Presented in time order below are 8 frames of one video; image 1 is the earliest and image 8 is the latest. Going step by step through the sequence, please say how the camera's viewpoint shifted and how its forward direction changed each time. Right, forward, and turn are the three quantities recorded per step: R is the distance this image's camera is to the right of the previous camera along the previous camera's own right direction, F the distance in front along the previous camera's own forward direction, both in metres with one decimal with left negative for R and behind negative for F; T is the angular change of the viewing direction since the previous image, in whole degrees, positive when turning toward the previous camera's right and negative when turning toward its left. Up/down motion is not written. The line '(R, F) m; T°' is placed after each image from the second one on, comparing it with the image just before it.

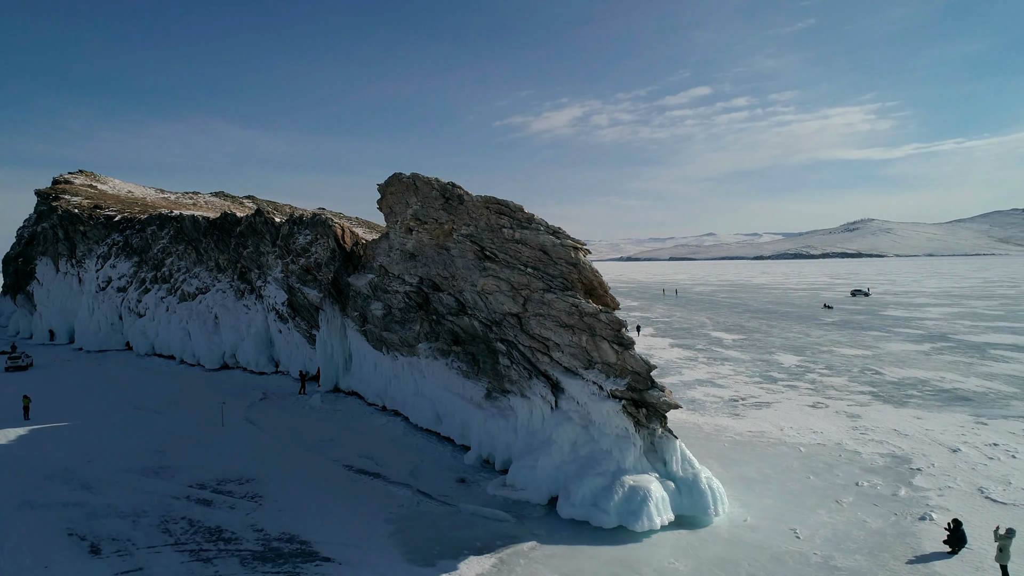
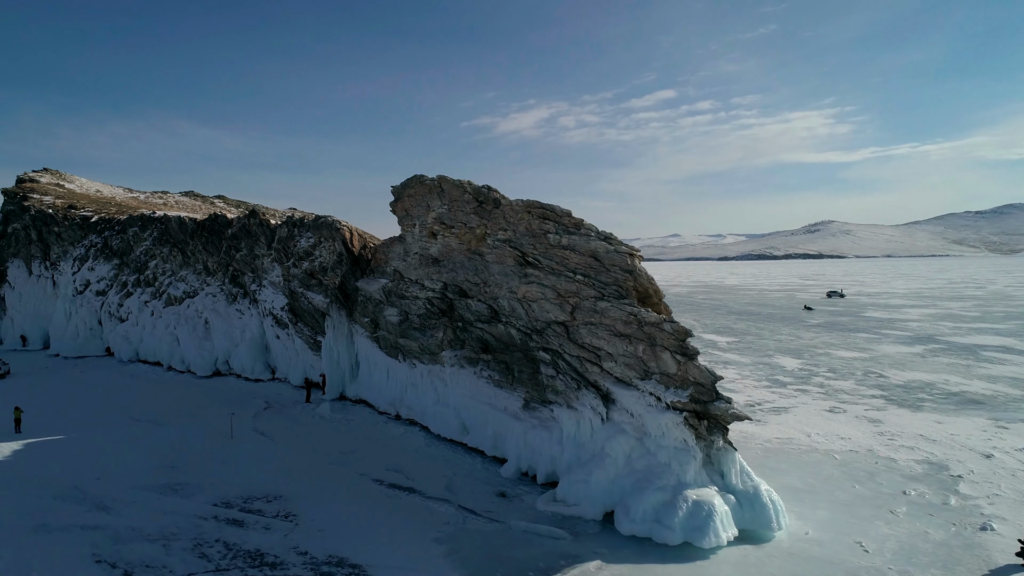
(-1.4, +0.5) m; +3°
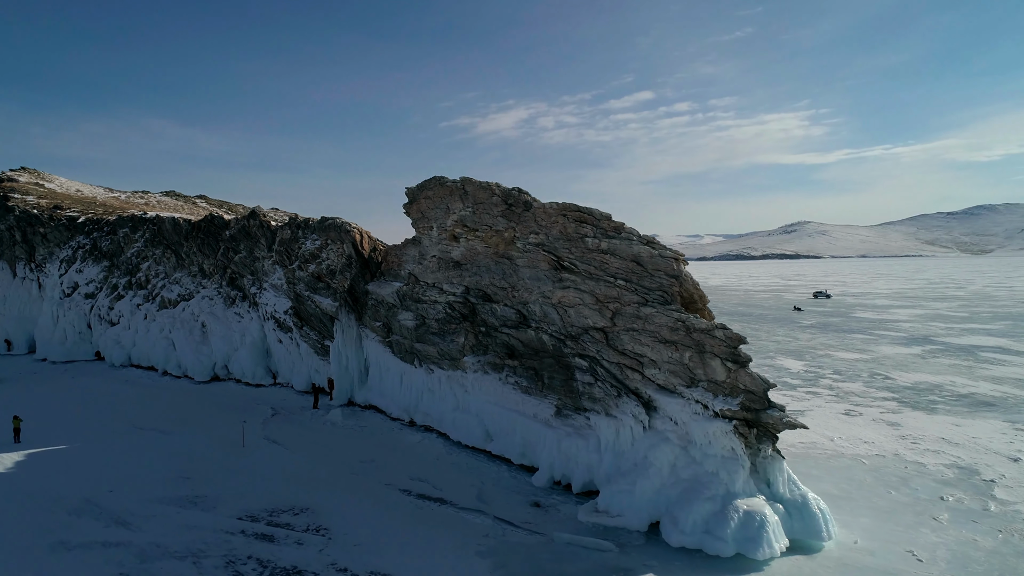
(-1.0, +0.3) m; +2°
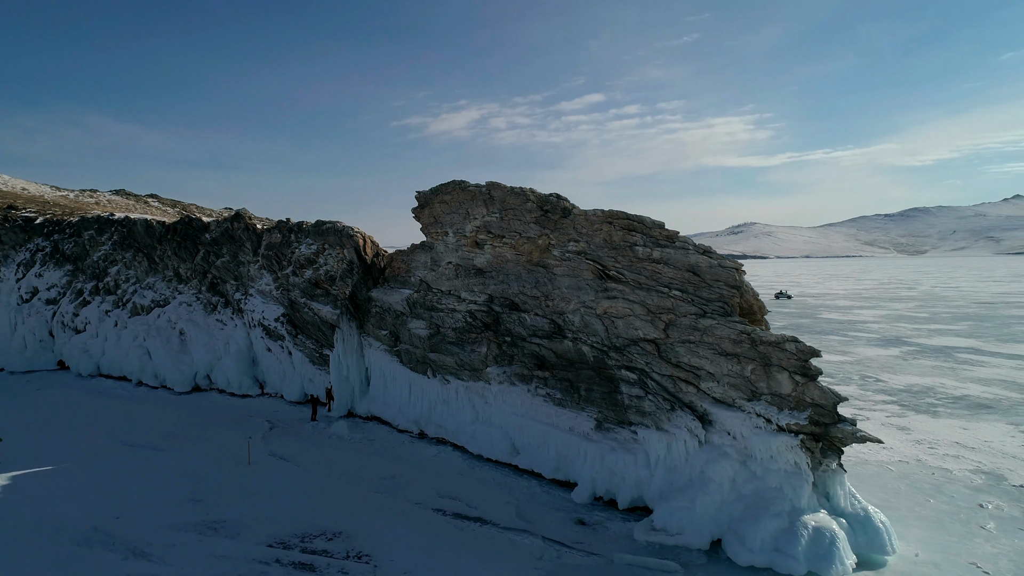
(-1.6, +0.6) m; +4°
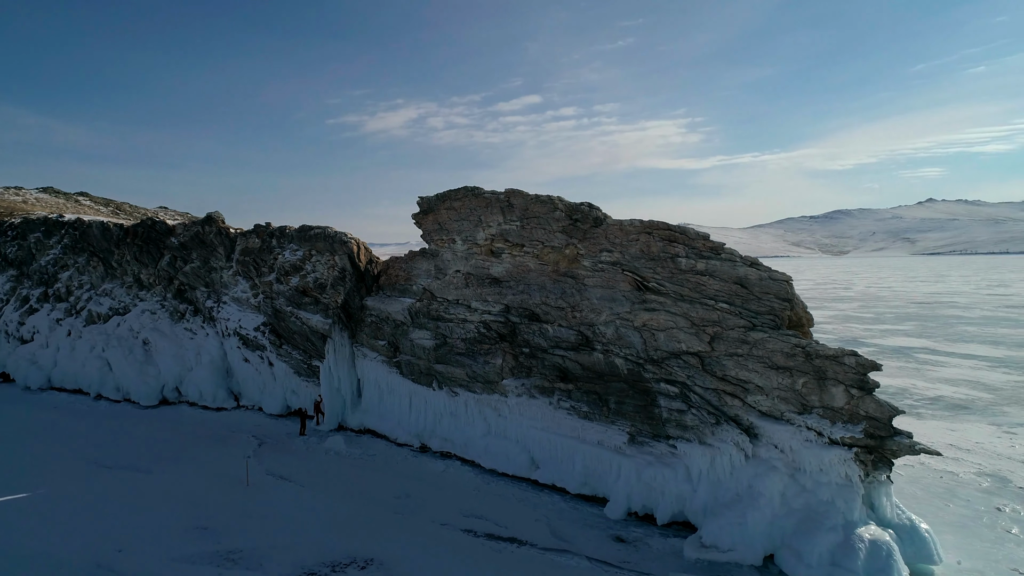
(-1.7, +0.5) m; +5°
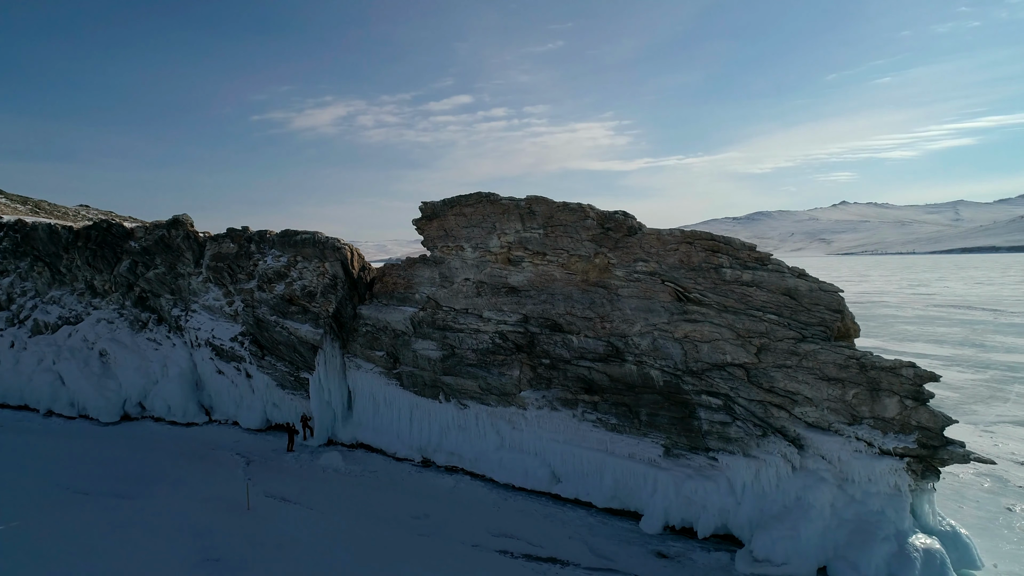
(-1.8, +0.5) m; +5°
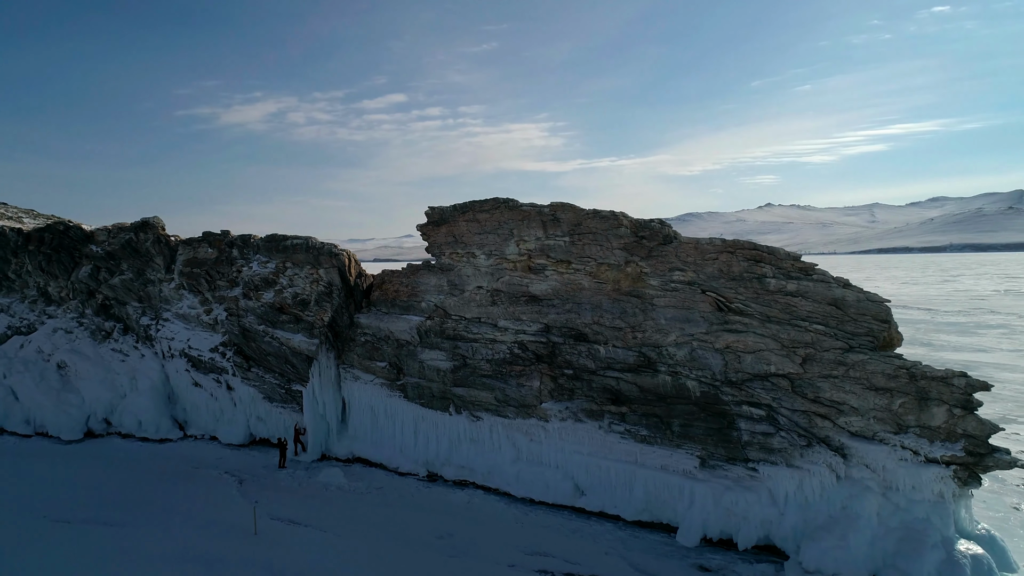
(-1.8, +0.5) m; +5°
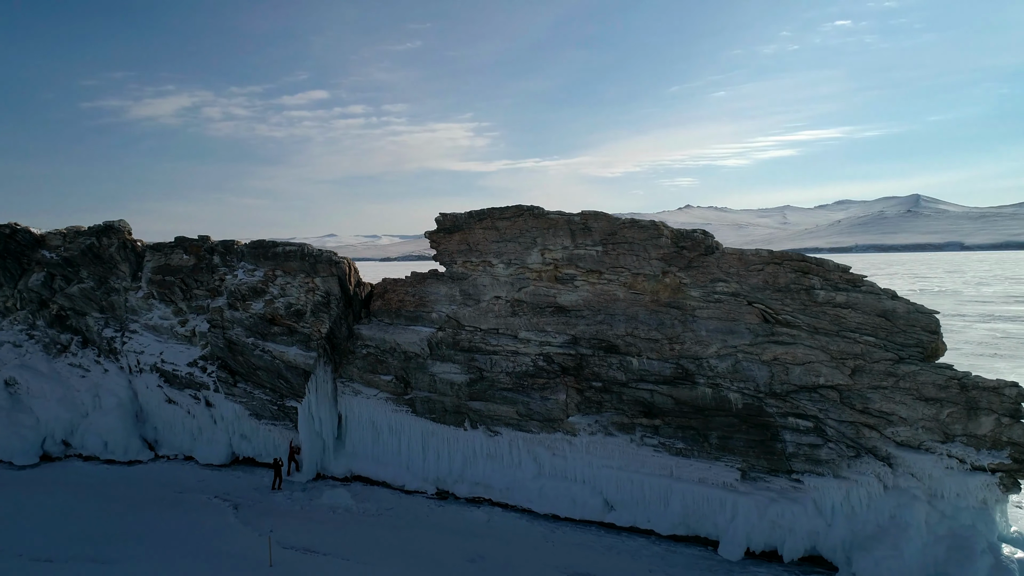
(-2.0, +0.6) m; +6°
